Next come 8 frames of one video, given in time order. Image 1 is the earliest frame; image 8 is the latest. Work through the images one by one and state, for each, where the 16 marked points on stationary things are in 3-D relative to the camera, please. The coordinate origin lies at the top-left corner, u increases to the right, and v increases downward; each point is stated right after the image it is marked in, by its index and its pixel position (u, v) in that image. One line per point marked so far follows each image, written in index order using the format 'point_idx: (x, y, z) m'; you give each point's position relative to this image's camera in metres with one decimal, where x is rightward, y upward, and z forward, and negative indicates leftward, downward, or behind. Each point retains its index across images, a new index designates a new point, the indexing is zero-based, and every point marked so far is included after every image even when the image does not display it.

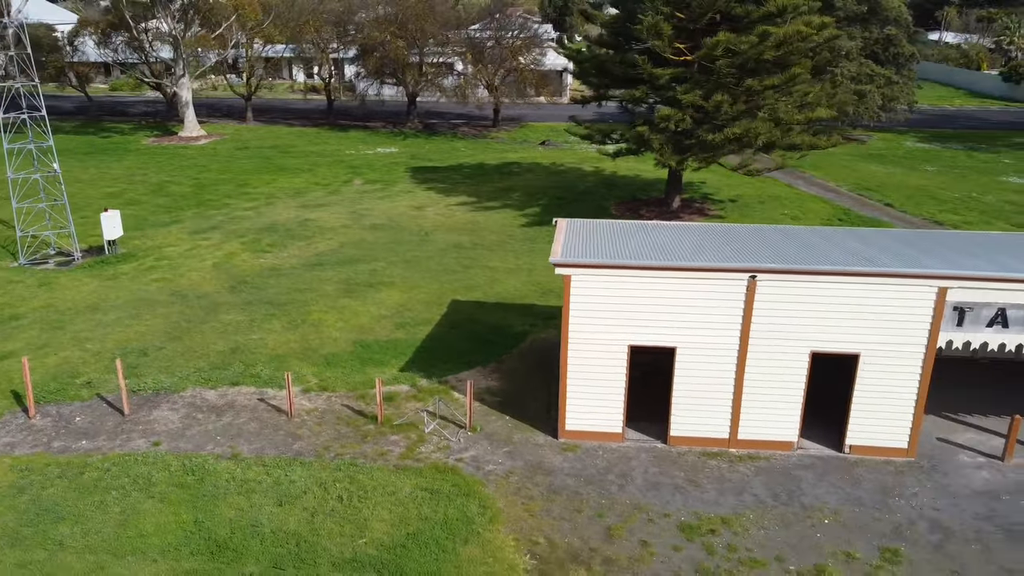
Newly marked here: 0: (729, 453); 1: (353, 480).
0: (+3.5, -2.6, +12.9) m
1: (-2.5, -2.9, +12.2) m
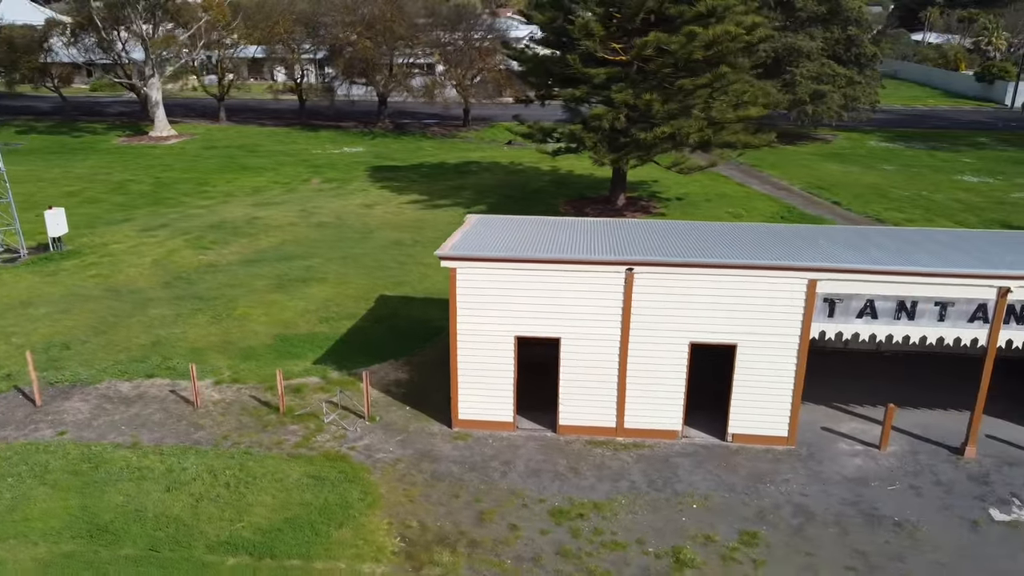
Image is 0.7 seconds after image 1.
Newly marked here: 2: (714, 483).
0: (+1.7, -2.5, +13.3) m
1: (-4.3, -2.8, +12.6) m
2: (+3.1, -3.0, +12.2) m
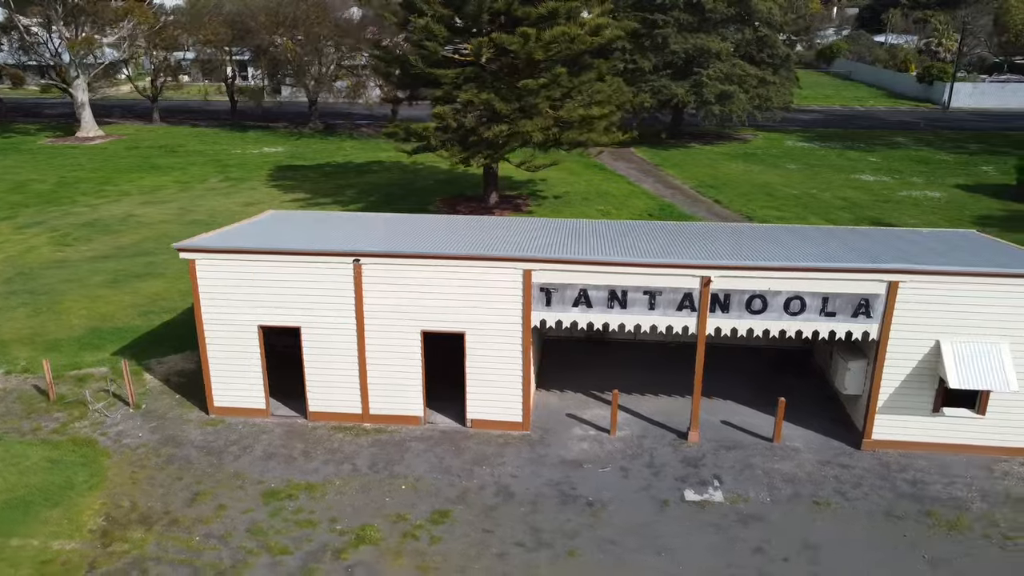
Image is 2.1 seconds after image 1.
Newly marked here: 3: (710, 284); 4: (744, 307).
0: (-2.6, -2.4, +13.8) m
1: (-8.5, -2.7, +13.1) m
2: (-1.2, -2.8, +12.7) m
3: (+3.1, 0.0, +12.4) m
4: (+3.6, -0.3, +12.5) m
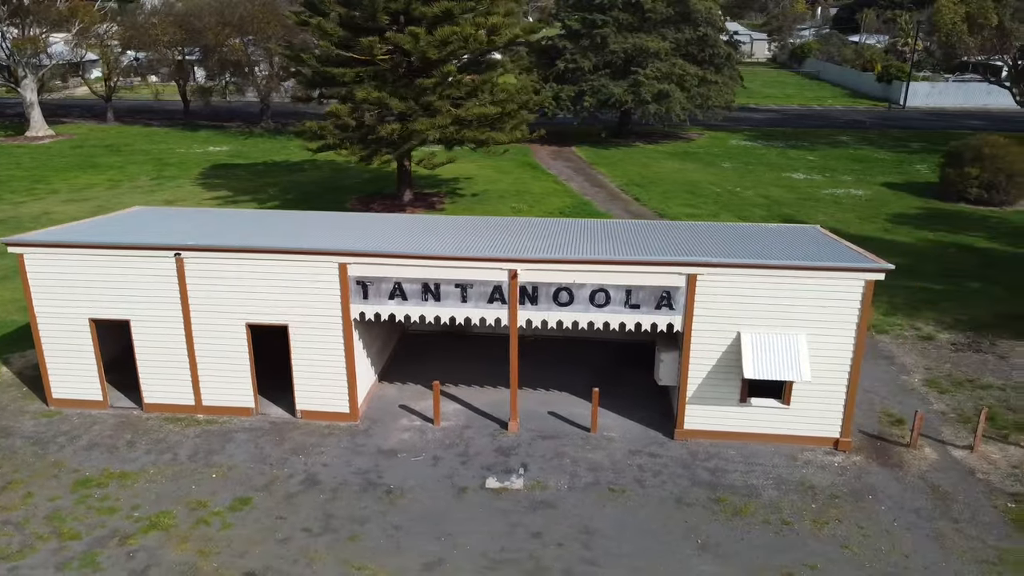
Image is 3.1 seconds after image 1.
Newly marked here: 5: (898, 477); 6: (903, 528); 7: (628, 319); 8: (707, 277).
0: (-5.5, -2.3, +14.0) m
1: (-11.5, -2.6, +13.3) m
2: (-4.2, -2.7, +13.0) m
3: (+0.1, +0.2, +12.7) m
4: (+0.6, -0.2, +12.8) m
5: (+6.0, -2.9, +12.5) m
6: (+5.5, -3.4, +11.3) m
7: (+1.9, -0.5, +12.8) m
8: (+3.0, +0.2, +12.4) m
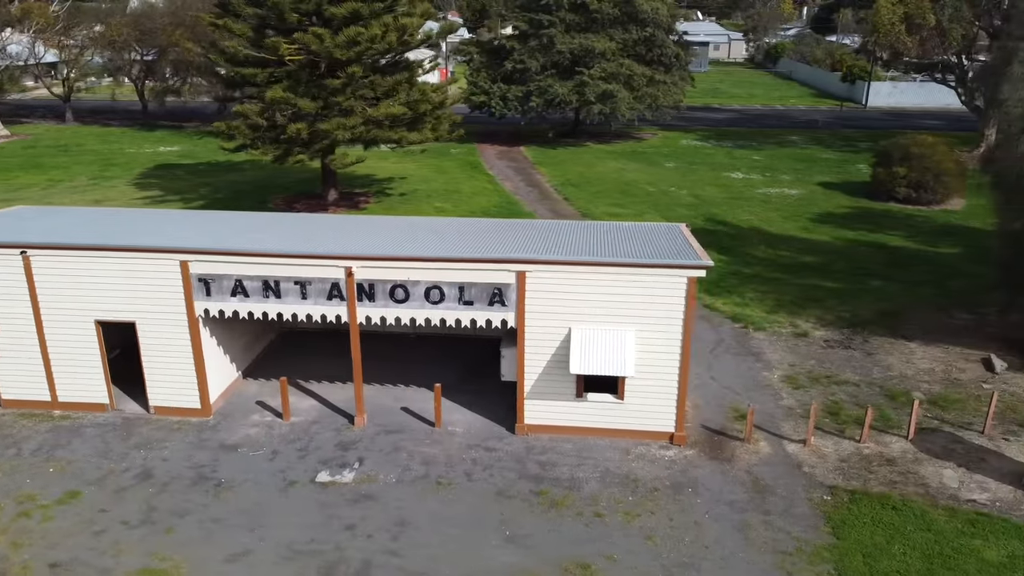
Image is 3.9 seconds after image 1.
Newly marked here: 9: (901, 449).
0: (-8.2, -2.2, +14.2) m
1: (-14.1, -2.5, +13.5) m
2: (-6.8, -2.7, +13.2) m
3: (-2.6, +0.2, +12.9) m
4: (-2.0, -0.1, +13.0) m
5: (+3.3, -2.9, +12.7) m
6: (+2.9, -3.3, +11.5) m
7: (-0.8, -0.4, +13.0) m
8: (+0.4, +0.2, +12.7) m
9: (+6.4, -2.7, +13.2) m
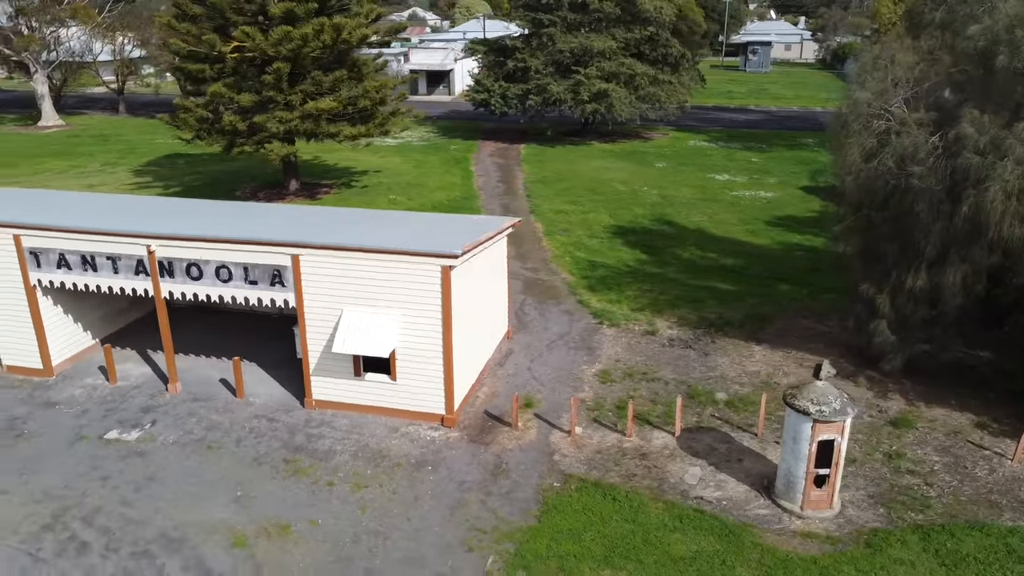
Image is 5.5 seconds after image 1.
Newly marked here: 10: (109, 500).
0: (-11.8, -1.6, +16.1) m
1: (-17.8, -1.6, +16.1) m
2: (-10.6, -2.1, +14.9) m
3: (-6.3, +0.6, +14.1) m
4: (-5.7, +0.3, +14.2) m
5: (-0.6, -2.7, +13.2) m
6: (-1.2, -3.1, +12.1) m
7: (-4.6, -0.1, +14.0) m
8: (-3.4, +0.5, +13.5) m
9: (+2.5, -2.6, +13.3) m
10: (-6.0, -3.2, +12.0) m
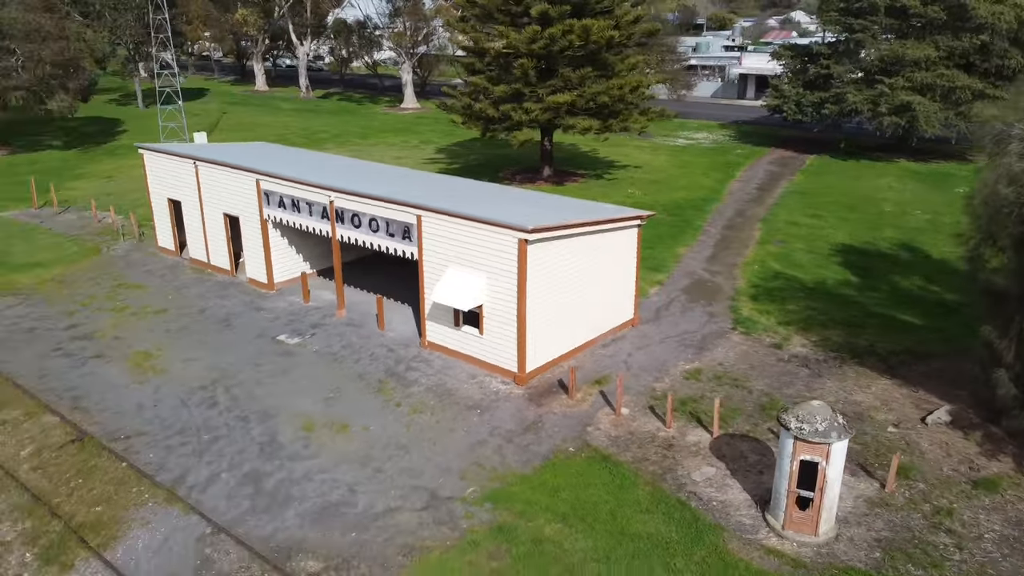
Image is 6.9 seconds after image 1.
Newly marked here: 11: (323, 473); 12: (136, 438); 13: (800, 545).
0: (-8.4, +0.5, +22.0) m
1: (-13.8, +1.3, +24.5) m
2: (-8.0, -0.1, +20.4) m
3: (-4.0, +1.9, +17.8) m
4: (-3.5, +1.5, +17.6) m
5: (+0.2, -2.2, +14.7) m
6: (-0.8, -2.5, +14.0) m
7: (-2.6, +0.9, +17.0) m
8: (-1.7, +1.4, +16.1) m
9: (+3.1, -2.6, +13.6) m
10: (-5.2, -1.8, +15.9) m
11: (-3.0, -2.9, +12.7) m
12: (-6.4, -2.5, +13.6) m
13: (+4.0, -3.6, +11.1) m
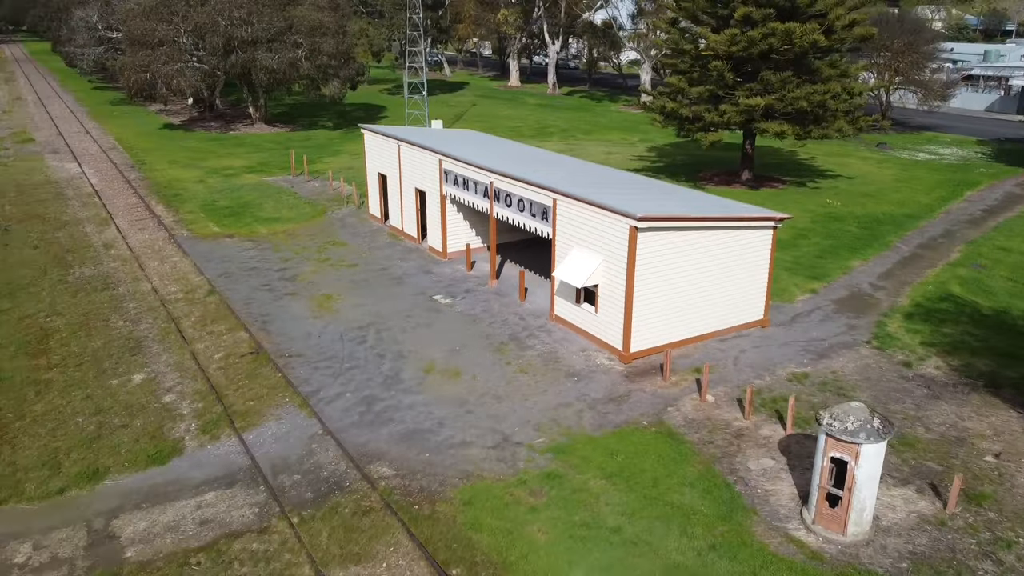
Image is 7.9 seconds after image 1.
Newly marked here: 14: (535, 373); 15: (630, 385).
0: (-3.6, +1.6, +25.4) m
1: (-7.8, +3.0, +29.4) m
2: (-3.7, +1.0, +23.7) m
3: (-0.5, +2.6, +20.0) m
4: (-0.2, +2.1, +19.7) m
5: (+2.1, -1.9, +15.8) m
6: (+0.8, -2.0, +15.5) m
7: (+0.5, +1.5, +18.8) m
8: (+1.1, +1.9, +17.7) m
9: (+4.4, -2.5, +13.9) m
10: (-2.6, -0.9, +18.6) m
11: (-1.6, -2.2, +14.9) m
12: (-4.5, -1.5, +16.8) m
13: (+4.4, -3.6, +11.3) m
14: (+0.5, -1.7, +16.3) m
15: (+2.3, -1.9, +15.7) m
